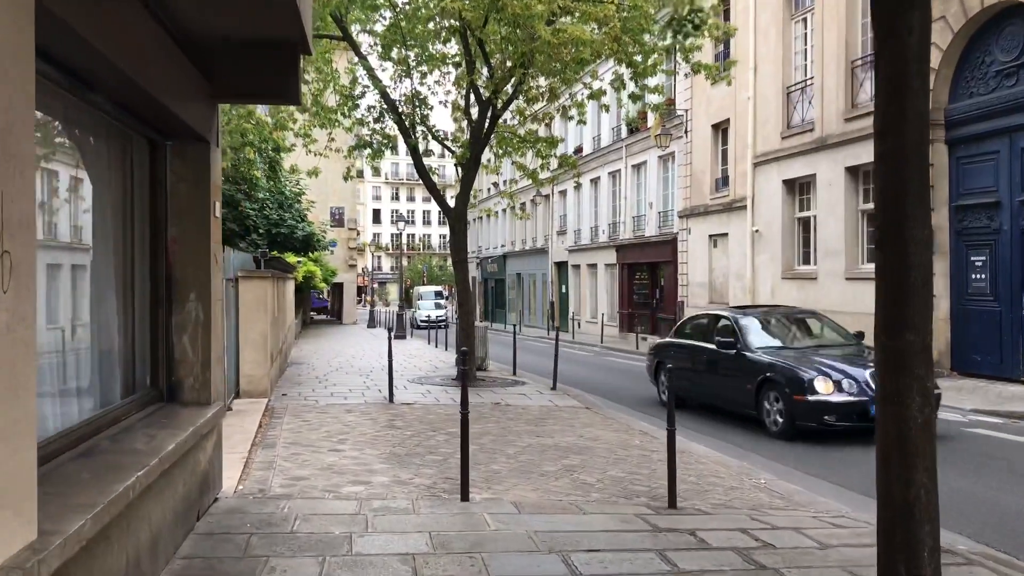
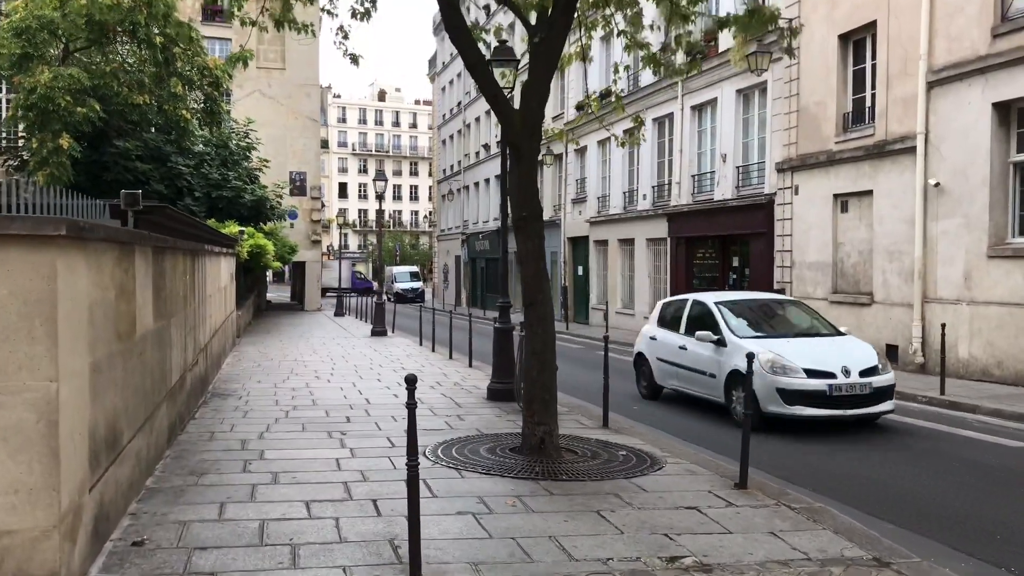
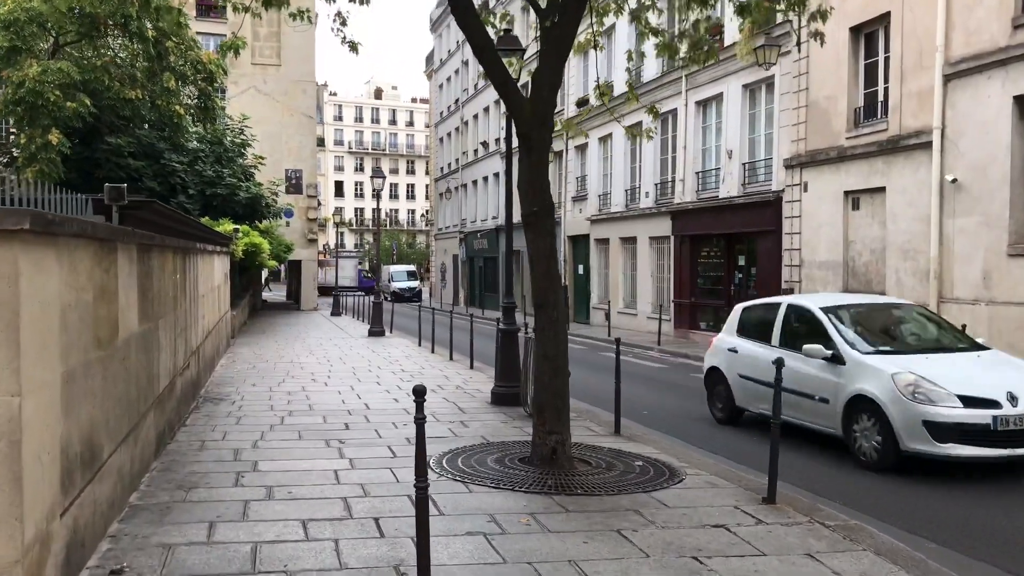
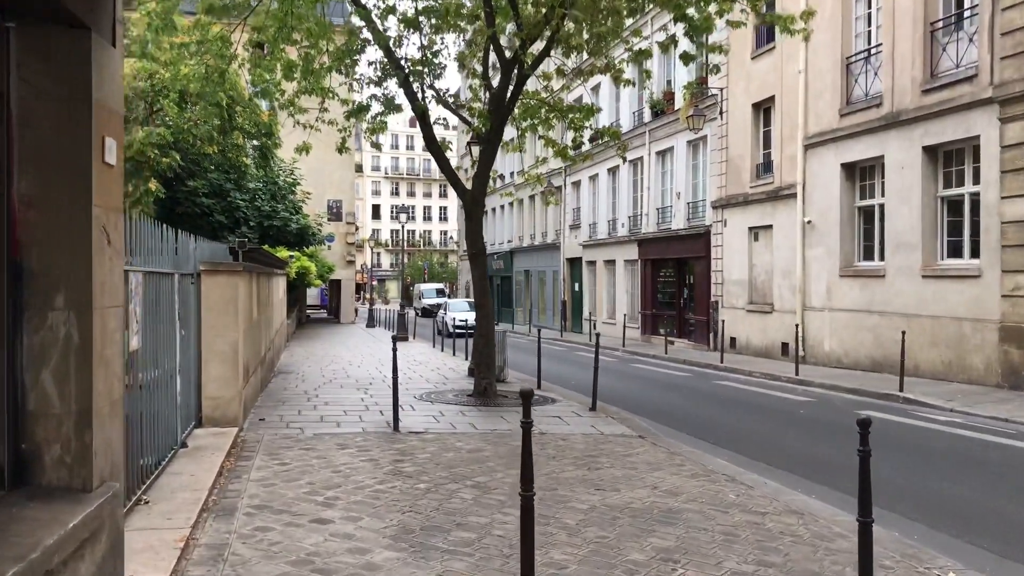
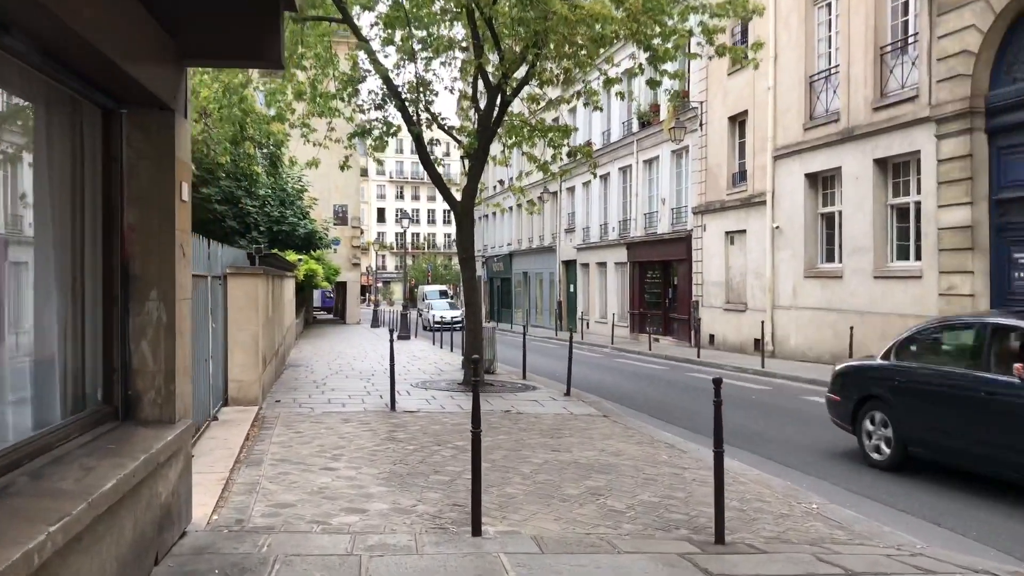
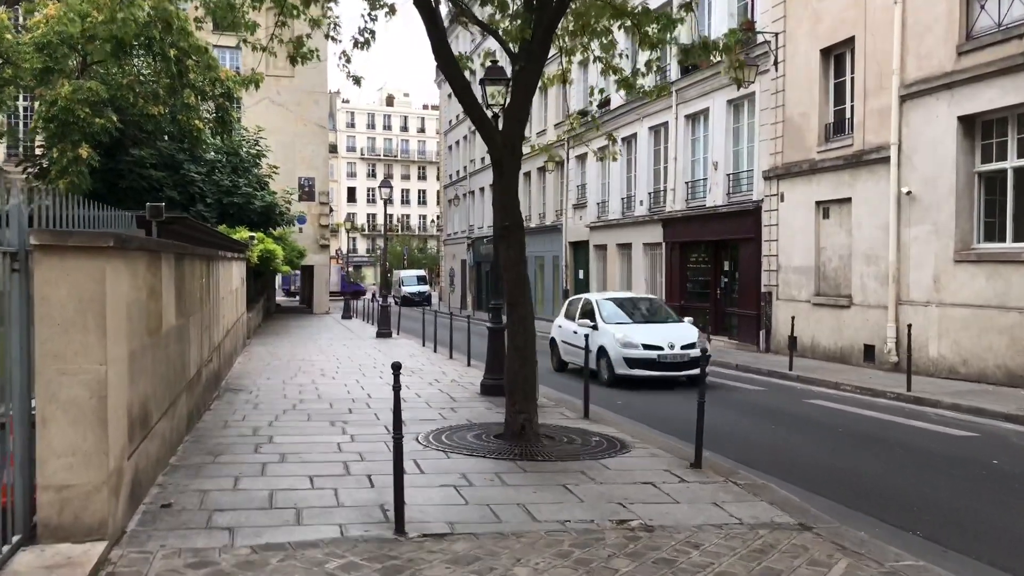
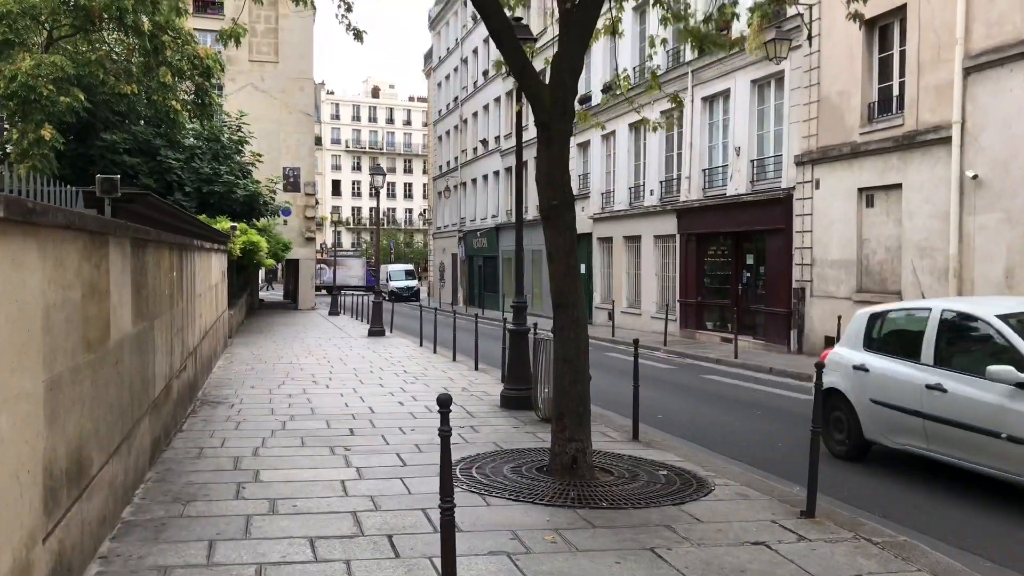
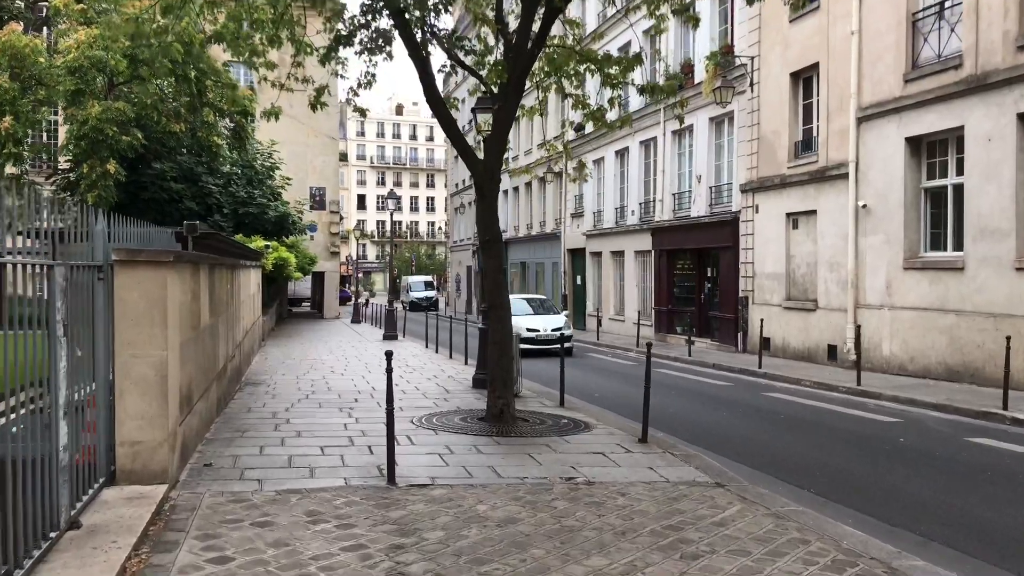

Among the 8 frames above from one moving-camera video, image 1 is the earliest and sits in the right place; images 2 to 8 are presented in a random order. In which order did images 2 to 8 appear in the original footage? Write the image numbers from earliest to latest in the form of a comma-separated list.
5, 4, 8, 6, 2, 3, 7
